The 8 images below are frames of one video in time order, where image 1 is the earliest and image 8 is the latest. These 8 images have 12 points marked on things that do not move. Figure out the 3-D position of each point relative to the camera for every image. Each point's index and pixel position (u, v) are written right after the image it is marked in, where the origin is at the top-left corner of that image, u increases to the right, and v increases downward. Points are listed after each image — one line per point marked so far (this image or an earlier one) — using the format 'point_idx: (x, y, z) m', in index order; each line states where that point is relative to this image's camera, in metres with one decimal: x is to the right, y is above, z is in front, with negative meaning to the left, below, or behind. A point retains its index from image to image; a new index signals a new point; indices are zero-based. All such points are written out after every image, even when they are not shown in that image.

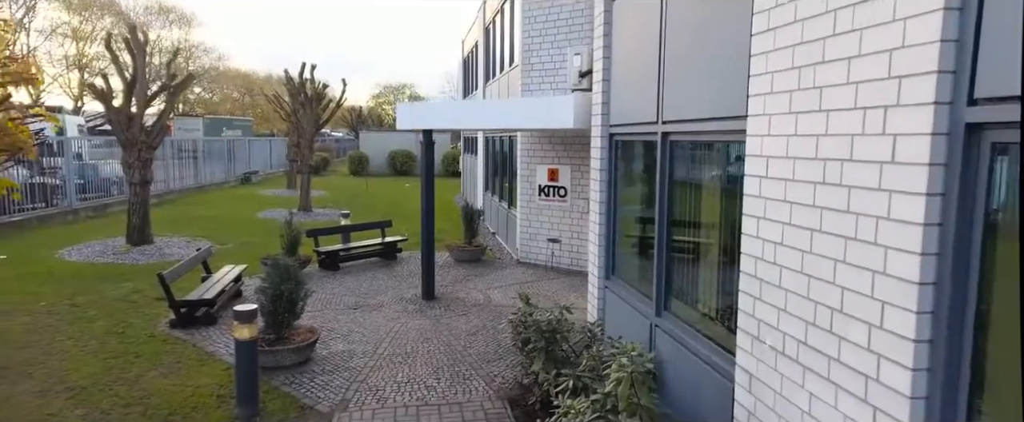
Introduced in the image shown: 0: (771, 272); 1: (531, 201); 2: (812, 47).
0: (+1.3, -0.3, +3.0) m
1: (+0.3, +0.2, +9.2) m
2: (+1.3, +0.7, +2.7) m
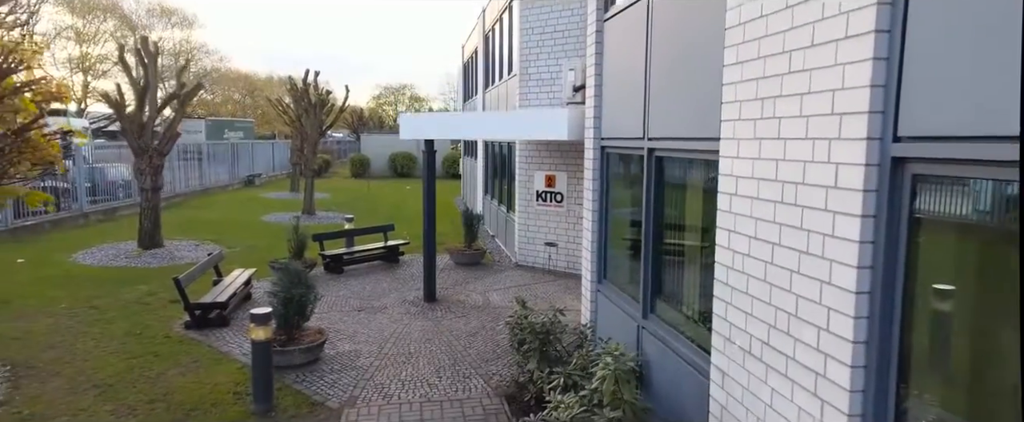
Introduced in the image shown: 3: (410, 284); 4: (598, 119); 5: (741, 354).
0: (+1.3, -0.4, +3.3) m
1: (+0.3, +0.1, +9.6) m
2: (+1.3, +0.6, +3.0) m
3: (-1.5, -1.1, +8.6) m
4: (+0.9, +1.0, +6.0) m
5: (+1.3, -0.8, +3.3) m
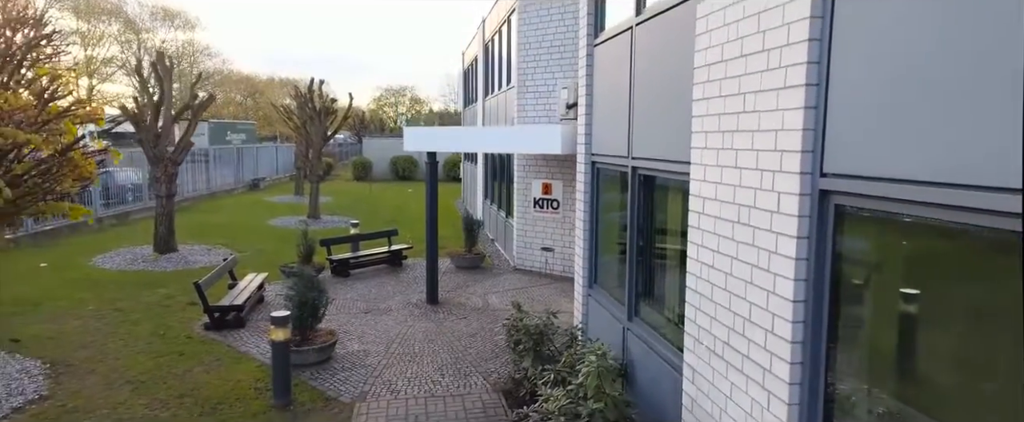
0: (+1.3, -0.5, +3.8) m
1: (+0.3, 0.0, +10.0) m
2: (+1.3, +0.5, +3.4) m
3: (-1.5, -1.2, +9.1) m
4: (+0.9, +0.9, +6.5) m
5: (+1.3, -0.9, +3.7) m
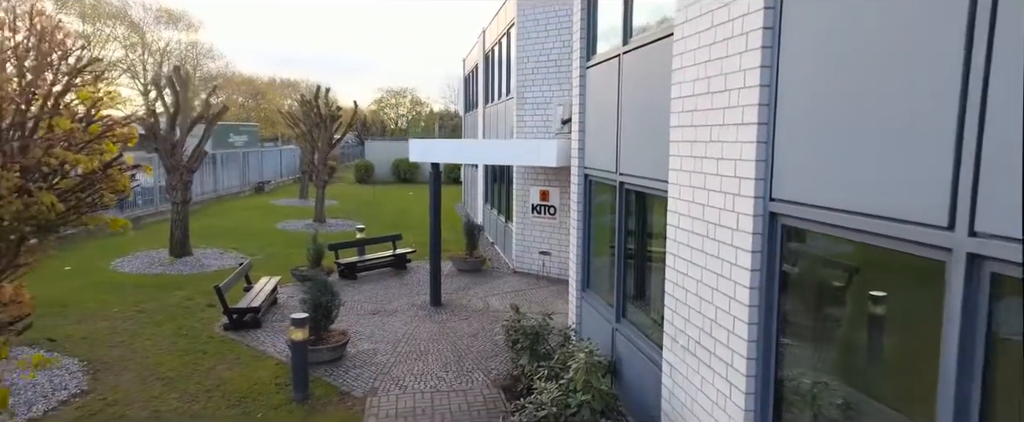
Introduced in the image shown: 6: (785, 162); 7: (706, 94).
0: (+1.2, -0.6, +4.3) m
1: (+0.2, -0.1, +10.5) m
2: (+1.3, +0.4, +3.9) m
3: (-1.6, -1.3, +9.6) m
4: (+0.8, +0.7, +6.9) m
5: (+1.2, -1.0, +4.2) m
6: (+1.5, +0.3, +3.1) m
7: (+1.3, +0.8, +3.8) m
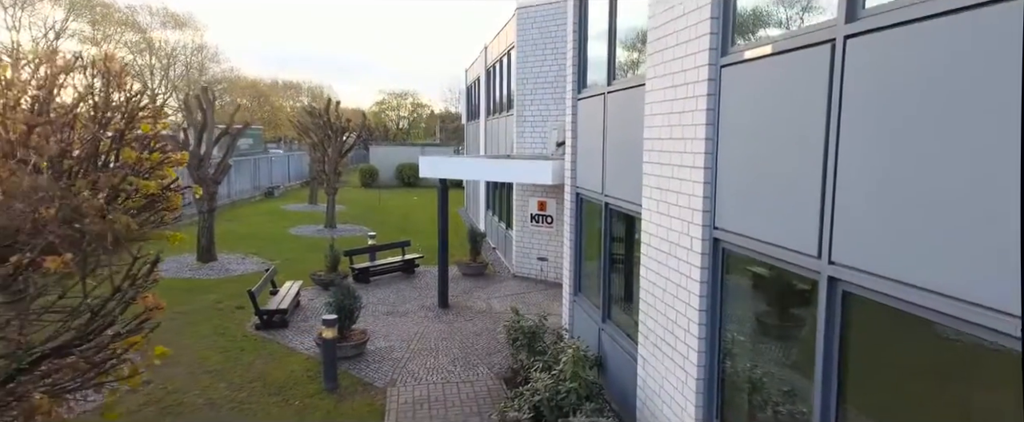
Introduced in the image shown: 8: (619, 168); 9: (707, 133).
0: (+1.3, -0.8, +5.2) m
1: (+0.2, -0.3, +11.4) m
2: (+1.3, +0.3, +4.8) m
3: (-1.6, -1.5, +10.5) m
4: (+0.9, +0.6, +7.8) m
5: (+1.2, -1.2, +5.1) m
6: (+1.5, +0.1, +4.0) m
7: (+1.3, +0.6, +4.7) m
8: (+1.2, +0.5, +6.2) m
9: (+1.4, +0.6, +4.3) m
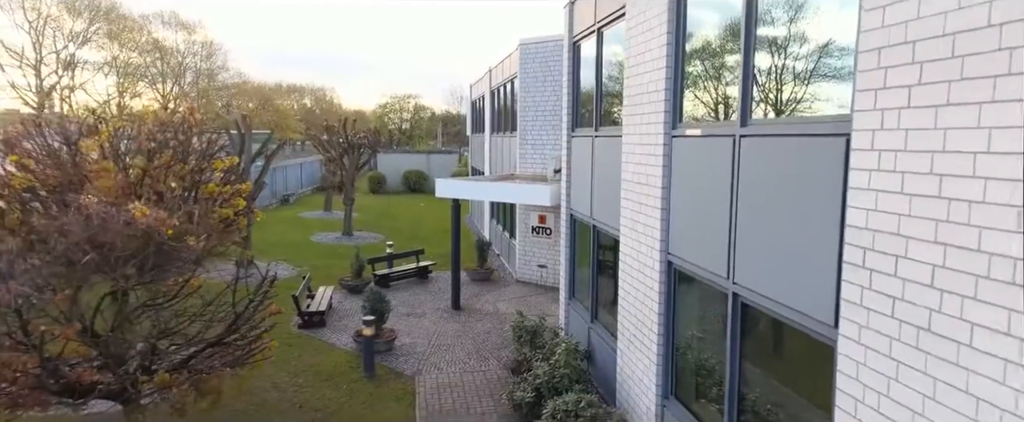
0: (+1.3, -1.1, +6.6) m
1: (+0.3, -0.6, +12.8) m
2: (+1.3, 0.0, +6.2) m
3: (-1.5, -1.8, +11.9) m
4: (+0.9, +0.3, +9.3) m
5: (+1.3, -1.5, +6.6) m
6: (+1.5, -0.2, +5.4) m
7: (+1.4, +0.3, +6.2) m
8: (+1.2, +0.2, +7.6) m
9: (+1.5, +0.3, +5.7) m
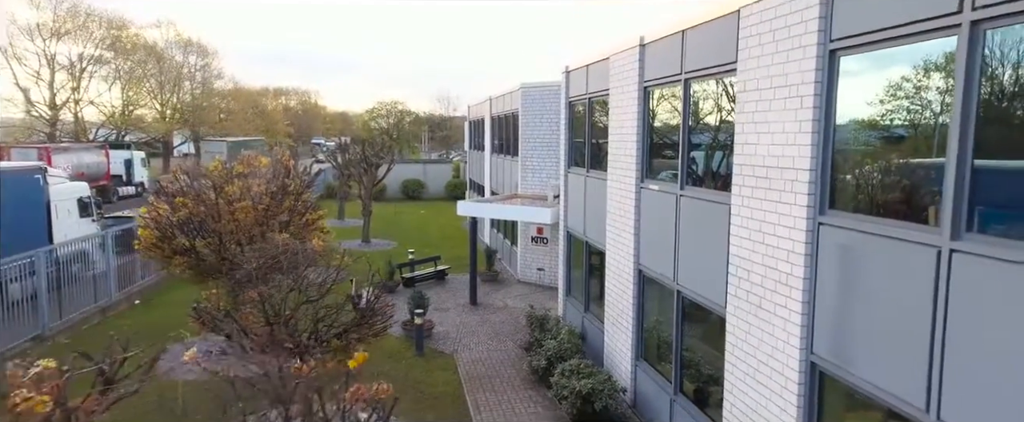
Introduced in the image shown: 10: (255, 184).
0: (+1.6, -1.4, +9.3) m
1: (+0.4, -0.9, +15.5) m
2: (+1.6, -0.4, +9.0) m
3: (-1.4, -2.1, +14.5) m
4: (+1.1, -0.1, +12.0) m
5: (+1.6, -1.8, +9.3) m
6: (+1.9, -0.6, +8.2) m
7: (+1.7, 0.0, +8.9) m
8: (+1.5, -0.2, +10.4) m
9: (+1.8, -0.1, +8.5) m
10: (-4.5, +0.5, +10.0) m
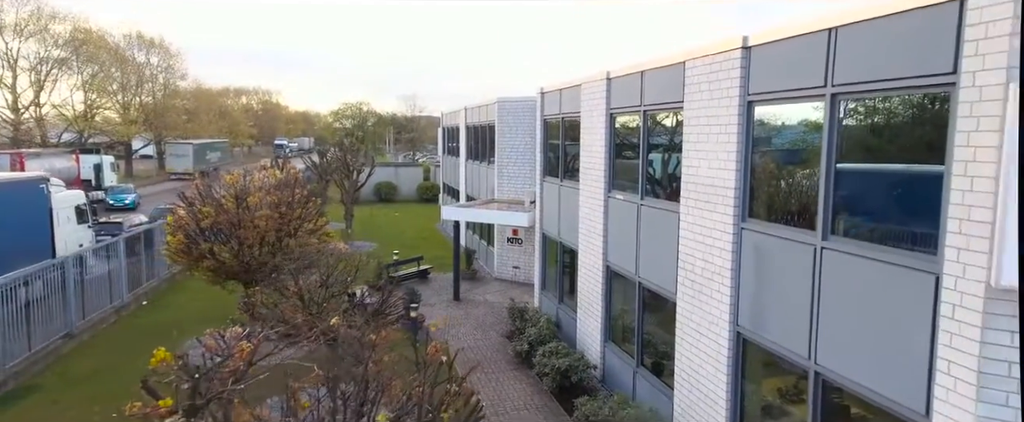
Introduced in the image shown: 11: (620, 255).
0: (+1.3, -1.5, +10.9) m
1: (-0.3, -1.0, +17.0) m
2: (+1.4, -0.5, +10.5) m
3: (-1.9, -2.2, +15.9) m
4: (+0.7, -0.2, +13.5) m
5: (+1.3, -1.9, +10.9) m
6: (+1.7, -0.7, +9.8) m
7: (+1.4, -0.1, +10.5) m
8: (+1.1, -0.3, +11.9) m
9: (+1.6, -0.2, +10.1) m
10: (-4.8, +0.3, +11.2) m
11: (+1.8, -0.7, +9.5) m
